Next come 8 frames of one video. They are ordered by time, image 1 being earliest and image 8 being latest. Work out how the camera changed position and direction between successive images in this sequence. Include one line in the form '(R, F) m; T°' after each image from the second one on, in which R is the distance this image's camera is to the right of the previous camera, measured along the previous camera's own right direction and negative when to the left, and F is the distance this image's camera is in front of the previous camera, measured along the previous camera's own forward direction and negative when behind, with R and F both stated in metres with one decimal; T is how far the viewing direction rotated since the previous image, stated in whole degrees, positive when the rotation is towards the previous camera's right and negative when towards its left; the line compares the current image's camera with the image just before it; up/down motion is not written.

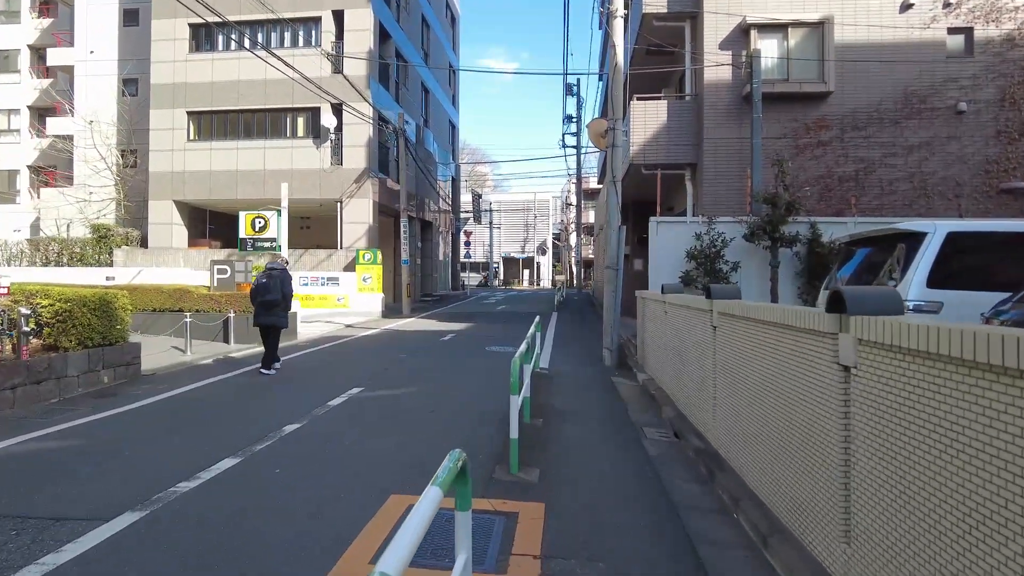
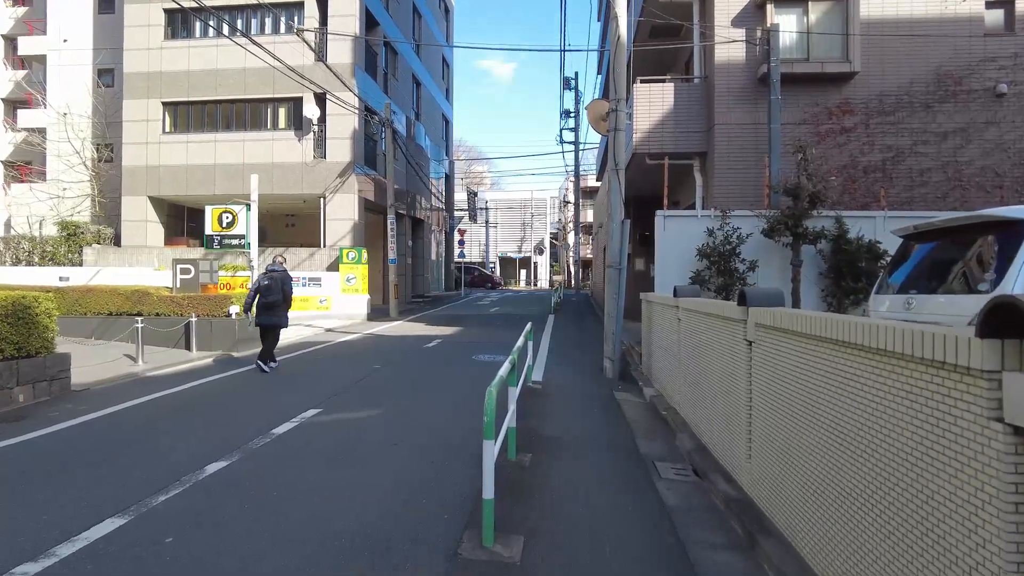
(+0.2, +1.5) m; 0°
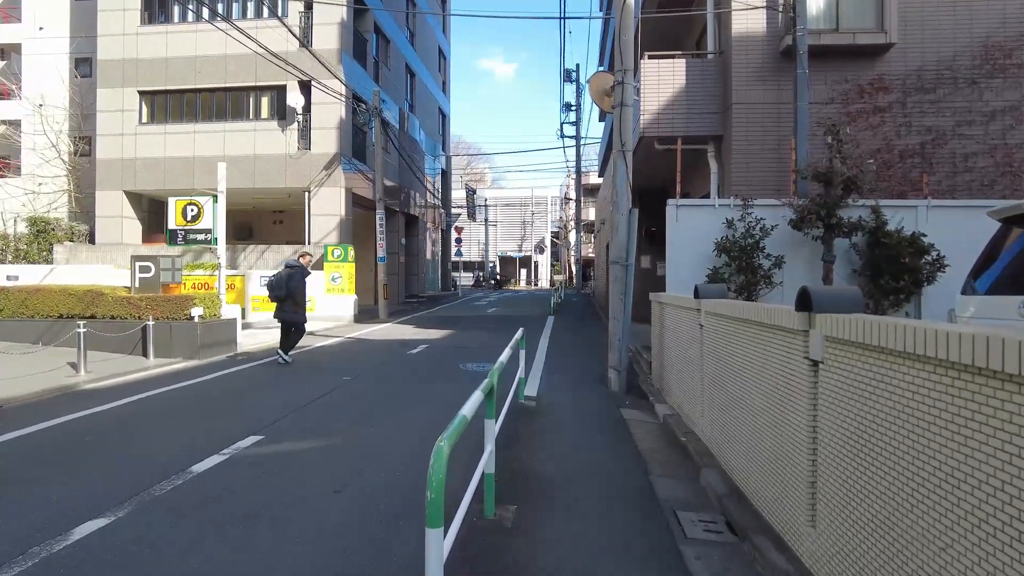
(+0.2, +1.5) m; 0°
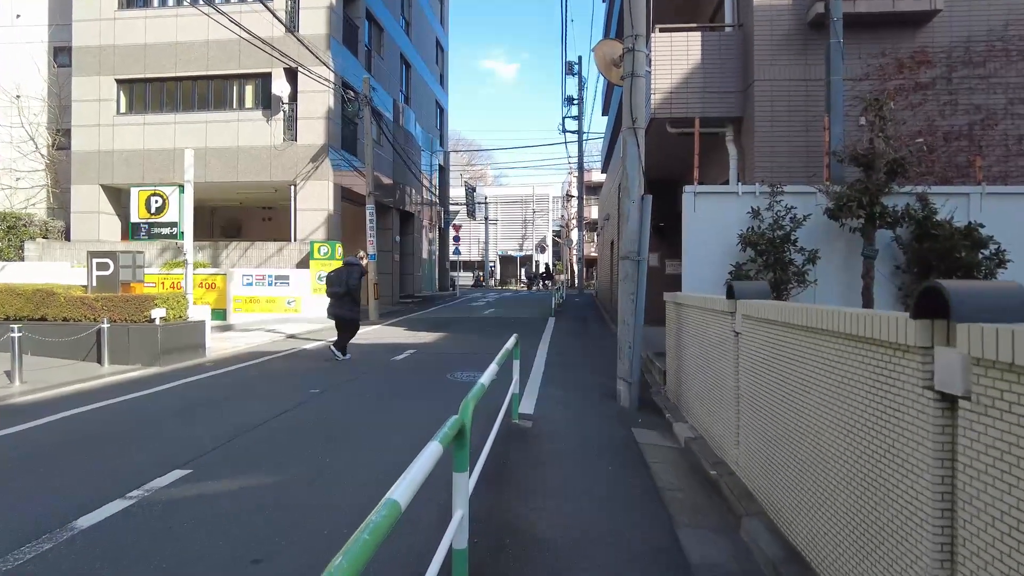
(+0.1, +1.4) m; 0°
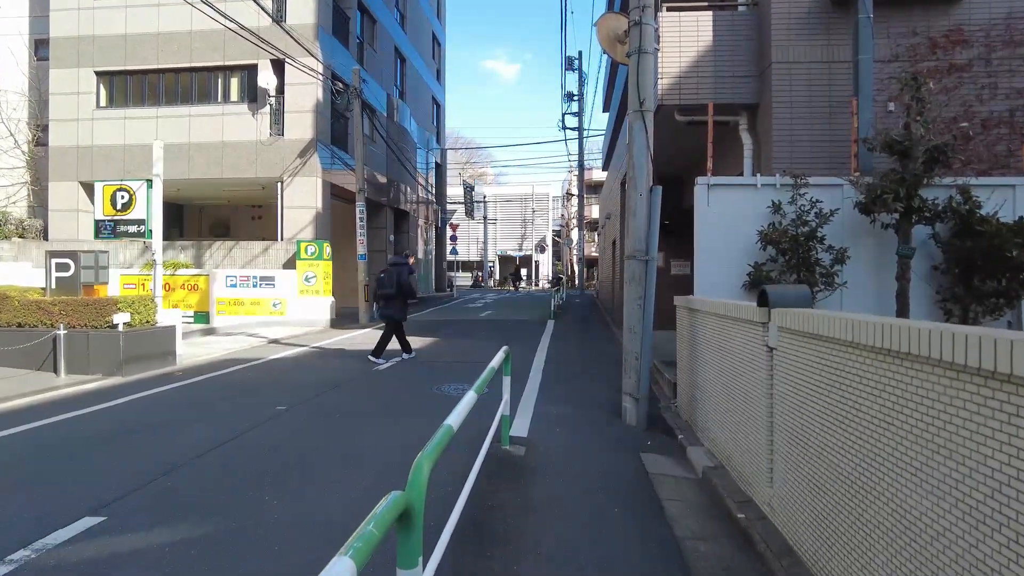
(+0.1, +1.0) m; 0°
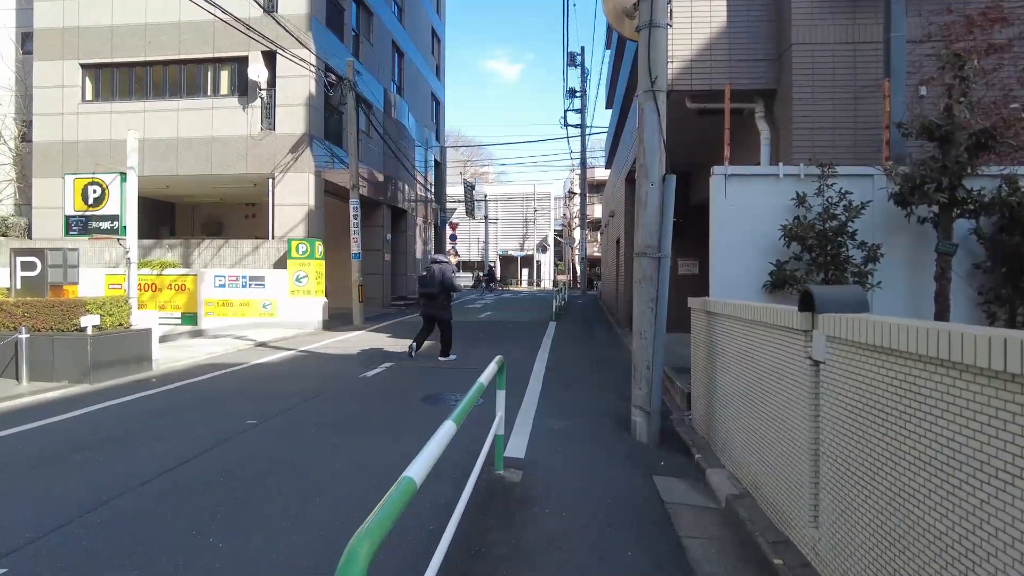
(+0.1, +0.8) m; 0°
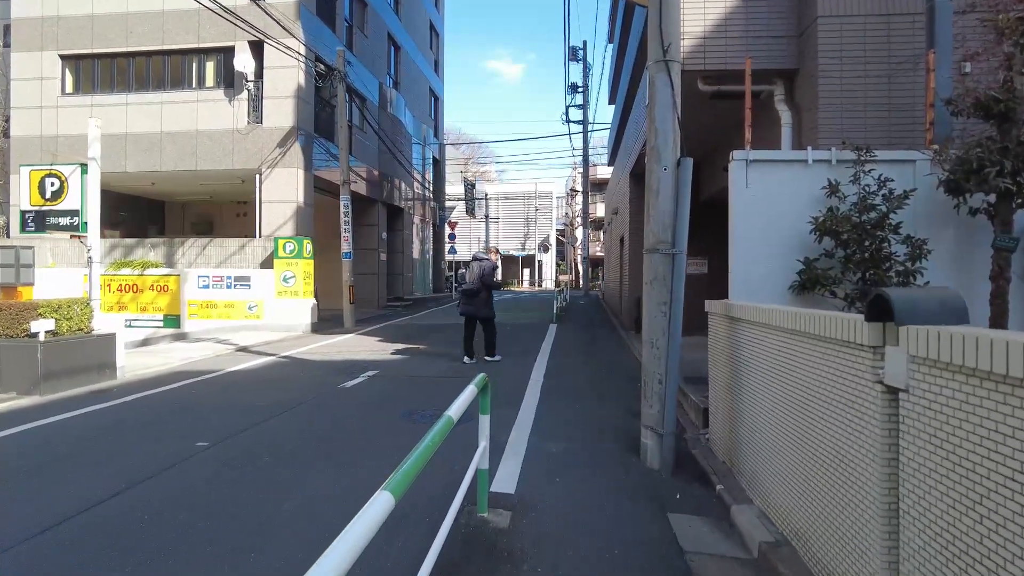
(+0.1, +1.0) m; 0°
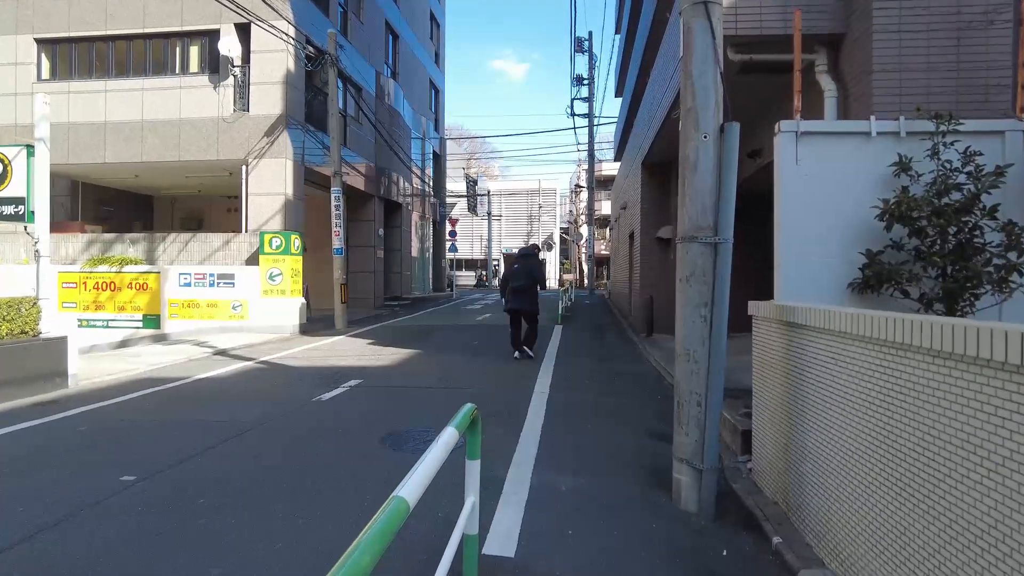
(0.0, +1.2) m; 0°
